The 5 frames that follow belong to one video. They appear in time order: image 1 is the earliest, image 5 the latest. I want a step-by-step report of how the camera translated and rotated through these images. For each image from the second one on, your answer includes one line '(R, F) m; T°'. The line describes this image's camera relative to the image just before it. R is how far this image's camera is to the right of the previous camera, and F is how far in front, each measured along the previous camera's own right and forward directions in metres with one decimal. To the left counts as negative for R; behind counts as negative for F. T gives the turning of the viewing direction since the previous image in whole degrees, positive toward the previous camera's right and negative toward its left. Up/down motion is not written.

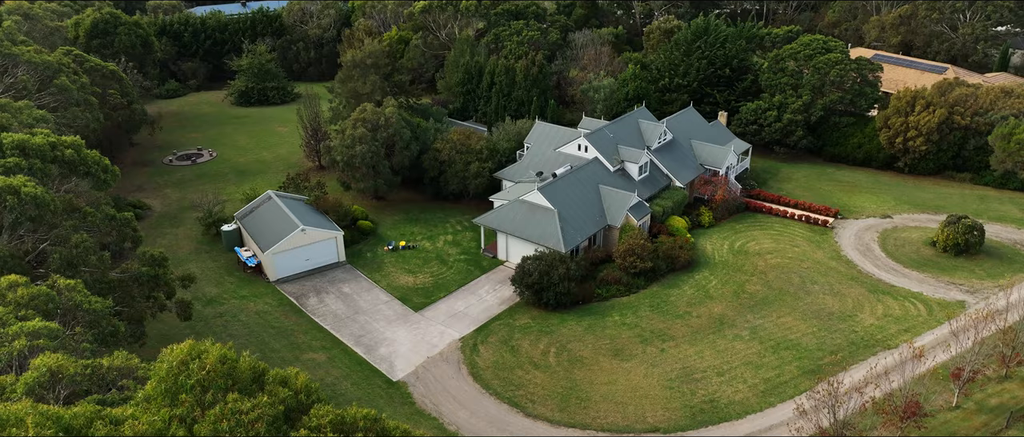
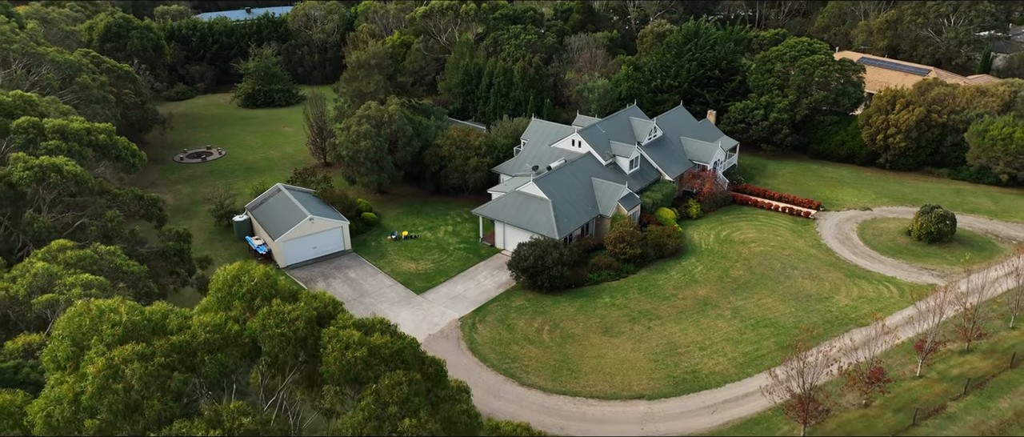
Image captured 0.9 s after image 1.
(+0.2, -1.7) m; 0°
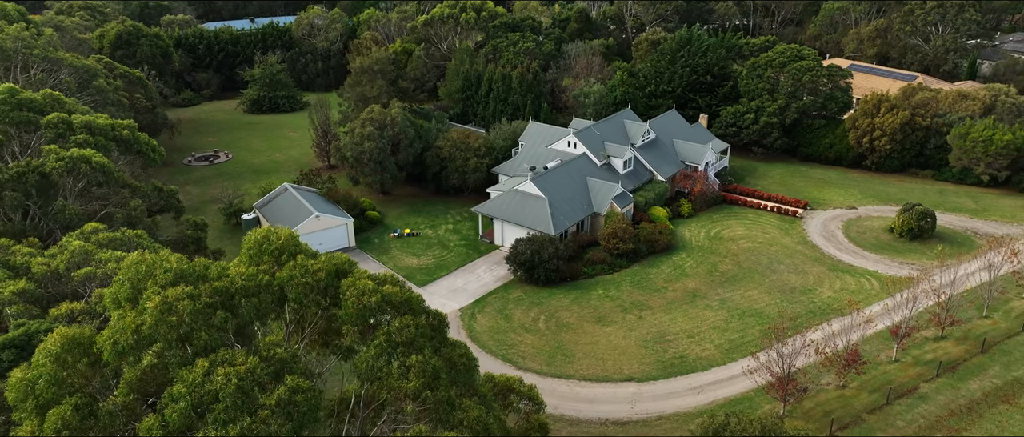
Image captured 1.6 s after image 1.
(+0.1, -1.3) m; 0°
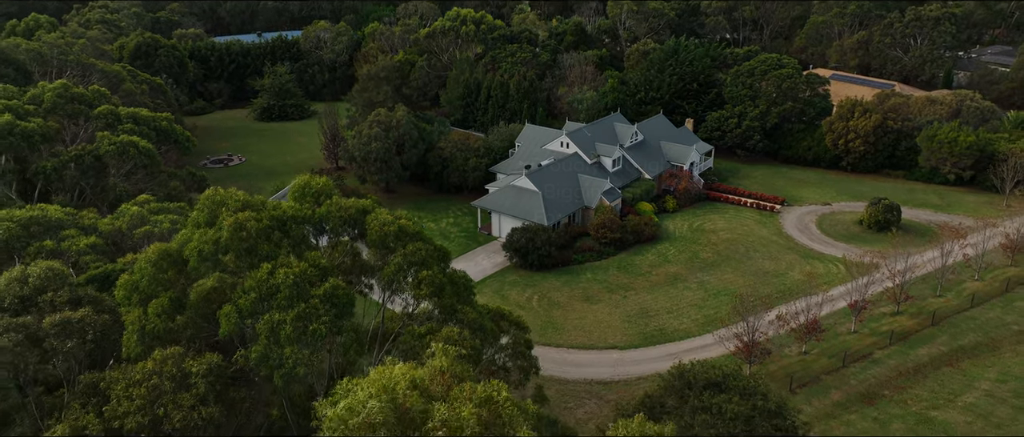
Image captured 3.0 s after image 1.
(+0.2, -2.7) m; 0°
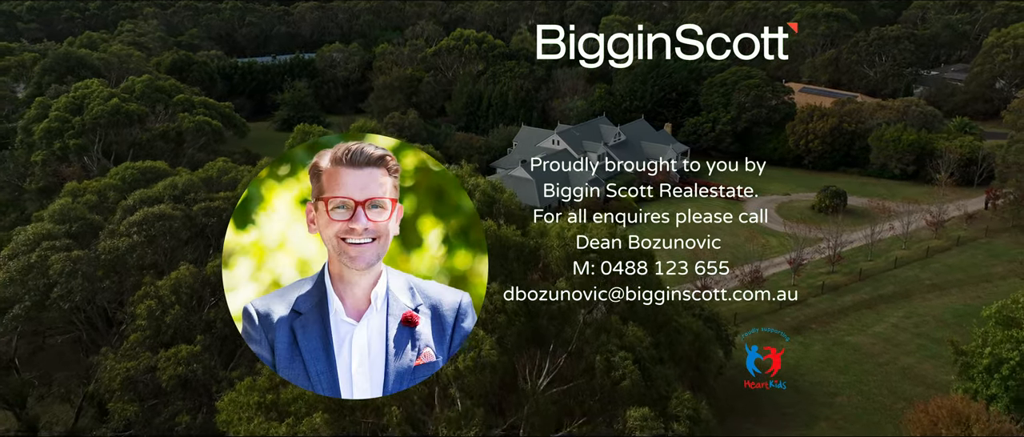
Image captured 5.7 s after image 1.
(+0.3, -5.4) m; 0°
